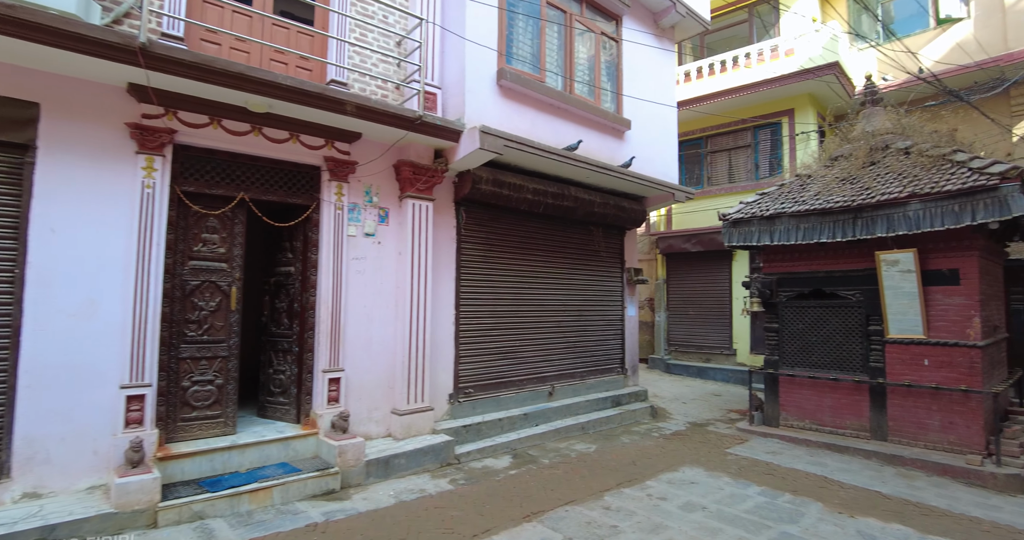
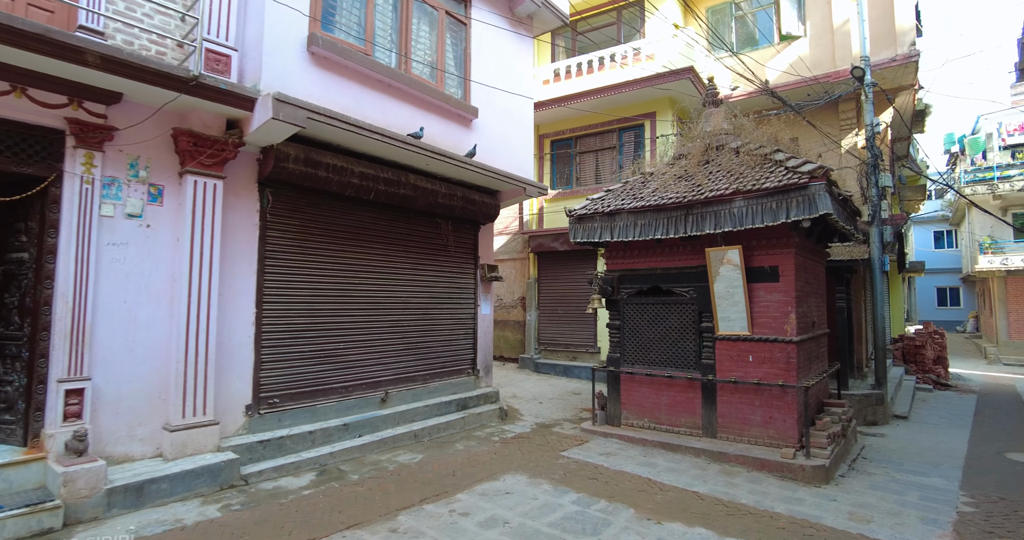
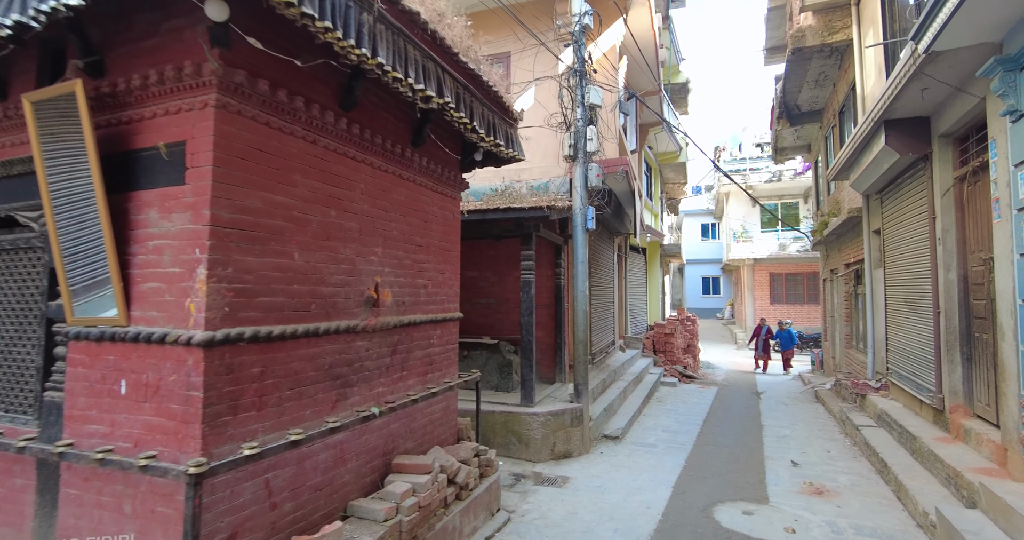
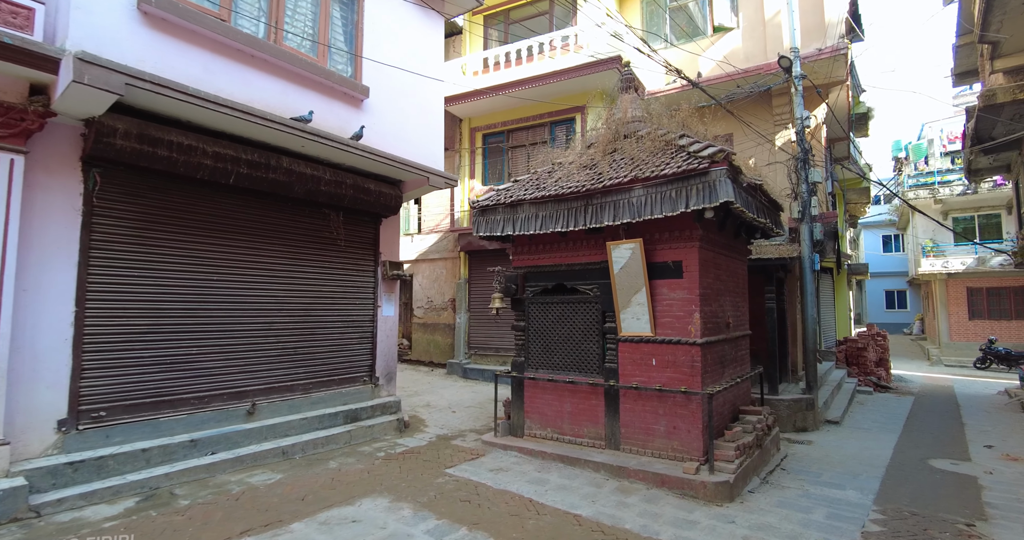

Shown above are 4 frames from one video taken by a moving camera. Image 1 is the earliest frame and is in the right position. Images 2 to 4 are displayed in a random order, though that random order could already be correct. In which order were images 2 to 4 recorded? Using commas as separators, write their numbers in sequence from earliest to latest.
2, 4, 3
